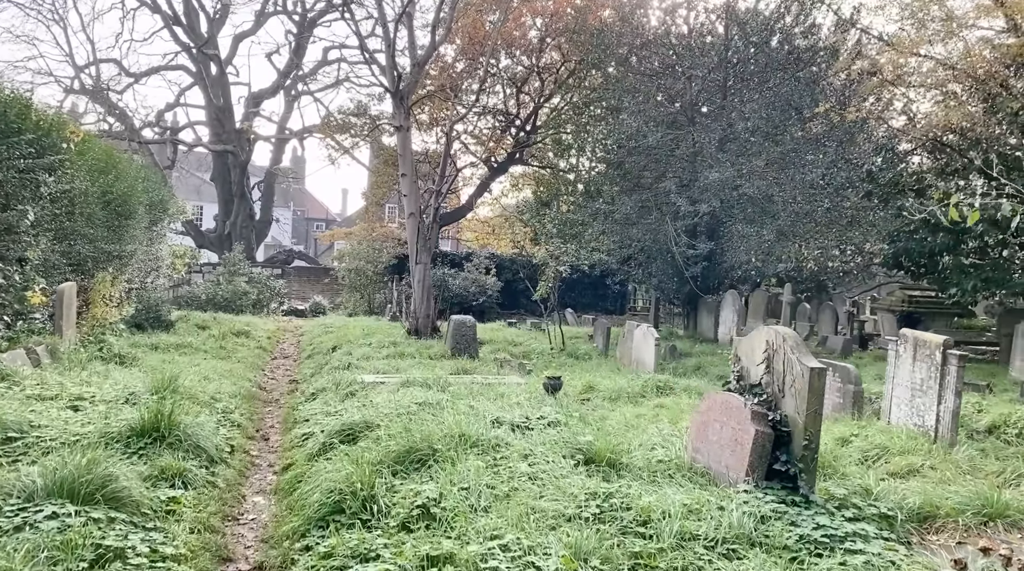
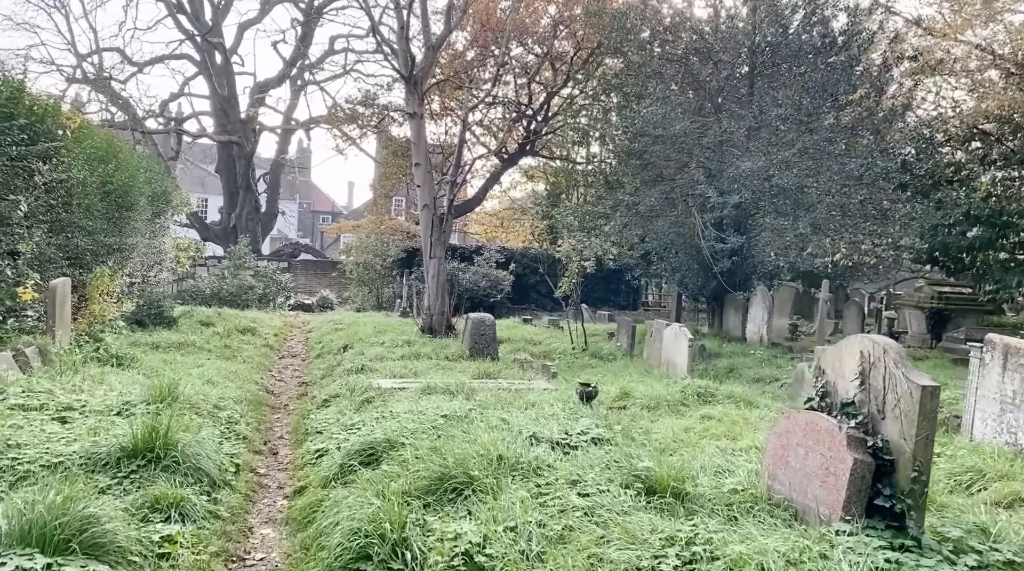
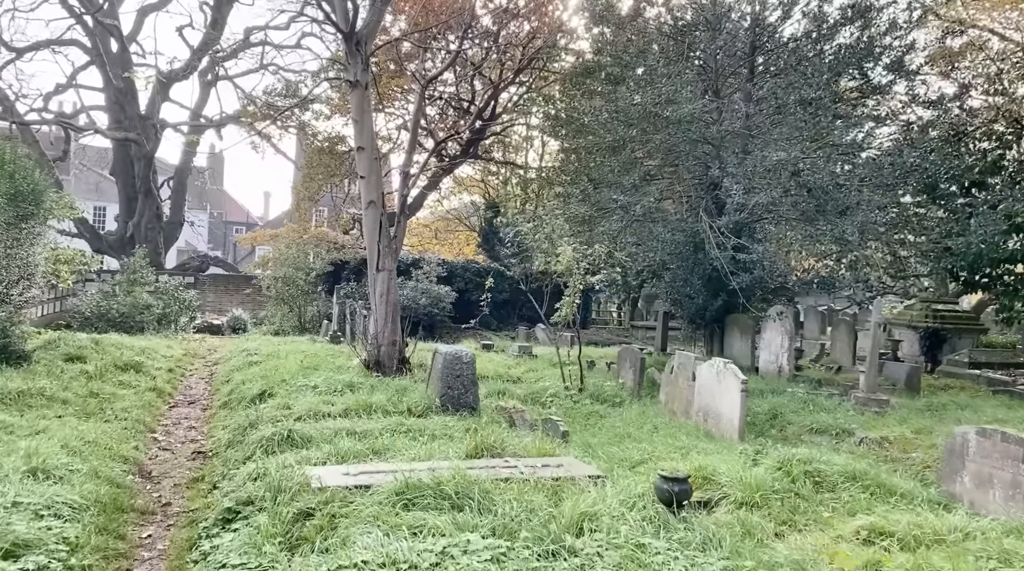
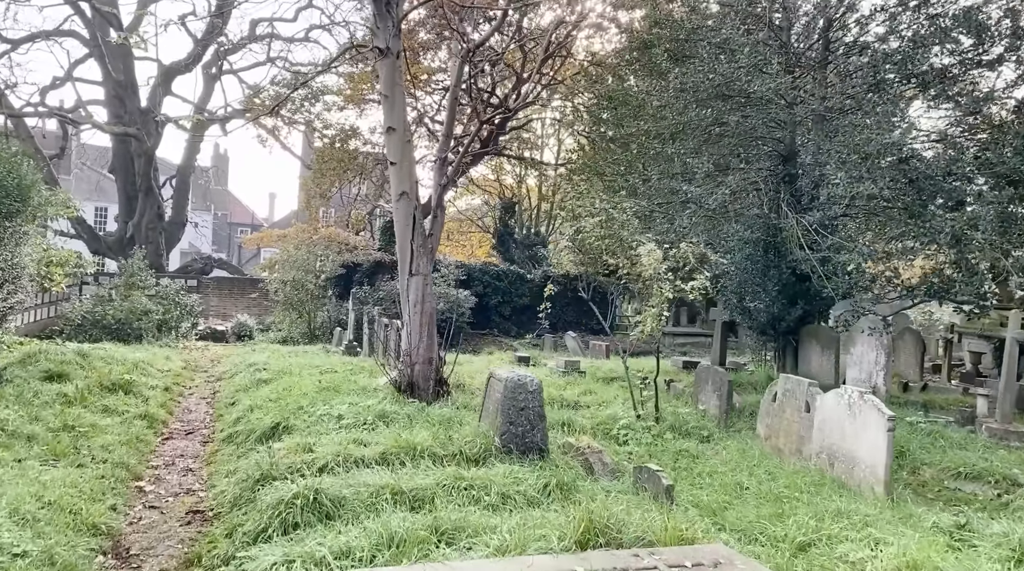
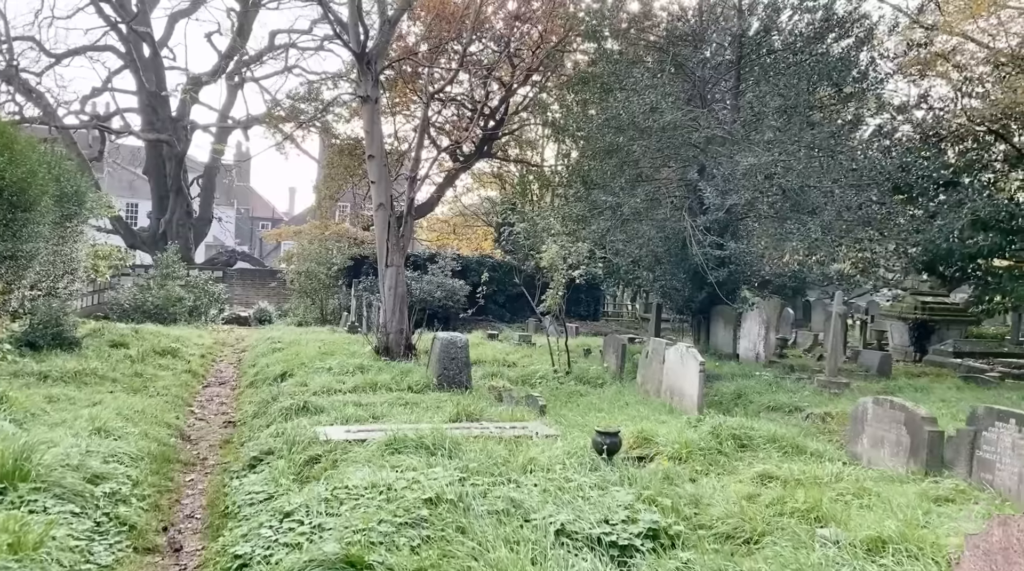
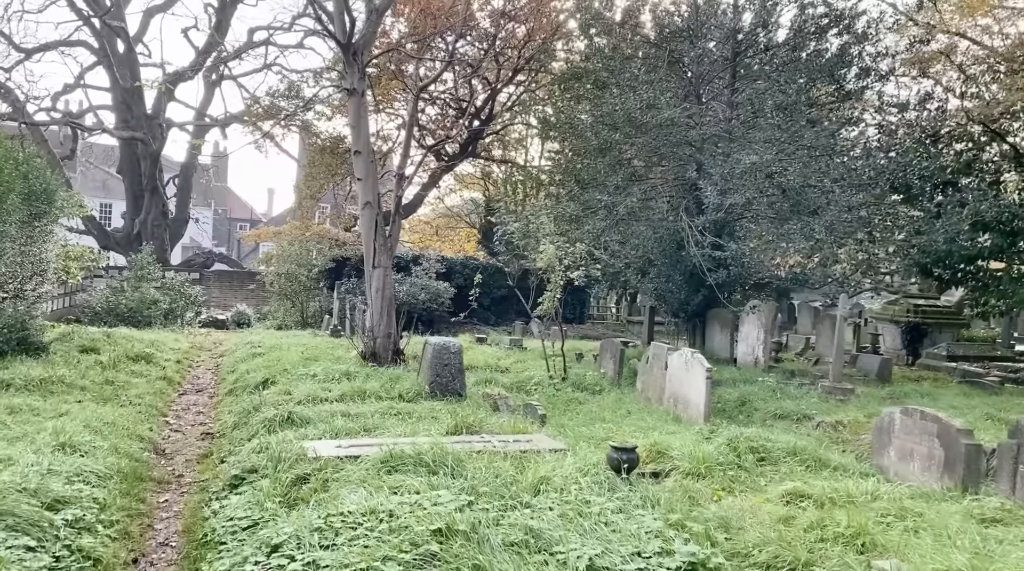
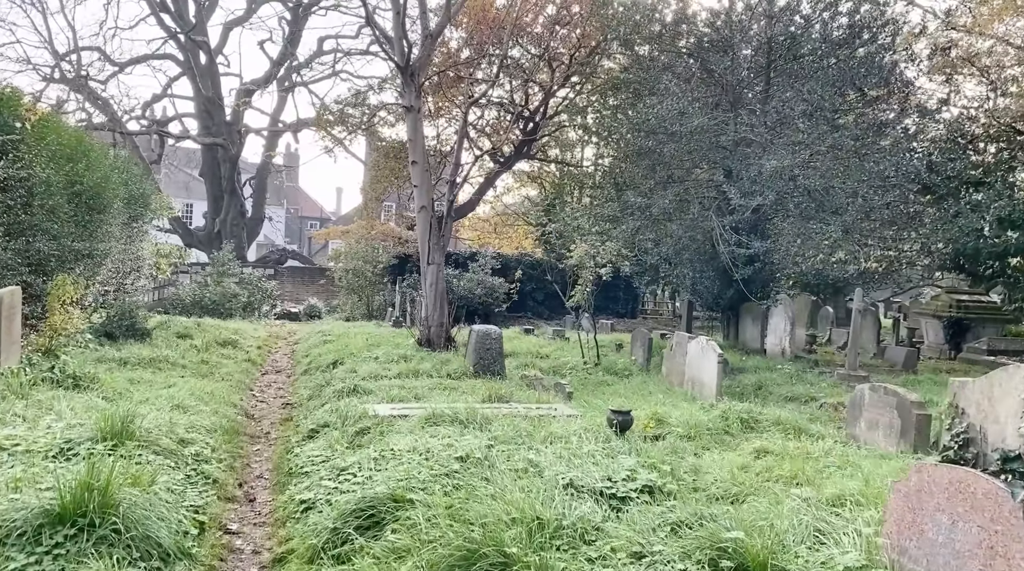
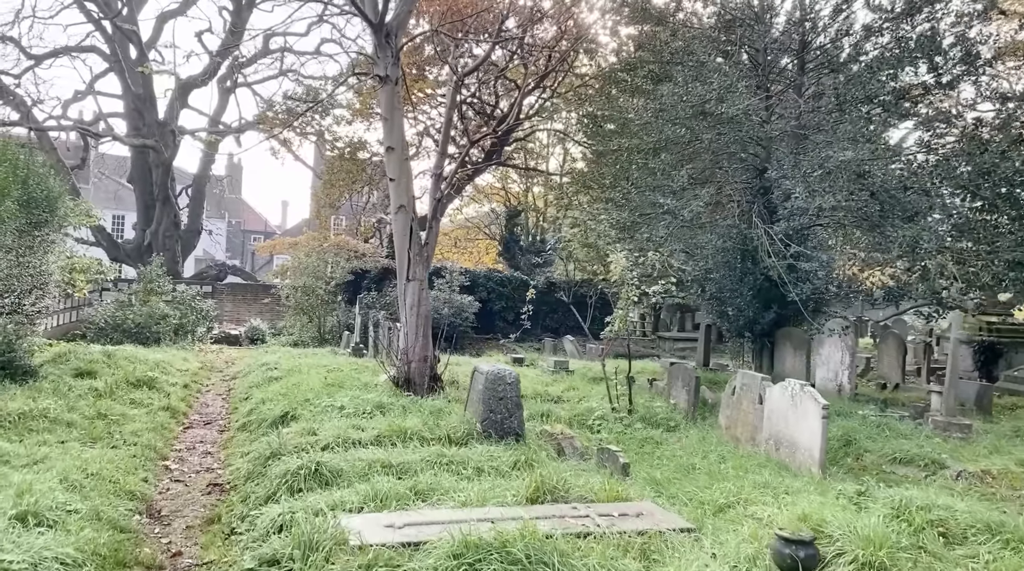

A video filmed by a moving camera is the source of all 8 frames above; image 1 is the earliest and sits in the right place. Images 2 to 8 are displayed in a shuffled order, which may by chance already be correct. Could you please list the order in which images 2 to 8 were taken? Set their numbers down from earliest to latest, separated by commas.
2, 7, 5, 6, 3, 8, 4
